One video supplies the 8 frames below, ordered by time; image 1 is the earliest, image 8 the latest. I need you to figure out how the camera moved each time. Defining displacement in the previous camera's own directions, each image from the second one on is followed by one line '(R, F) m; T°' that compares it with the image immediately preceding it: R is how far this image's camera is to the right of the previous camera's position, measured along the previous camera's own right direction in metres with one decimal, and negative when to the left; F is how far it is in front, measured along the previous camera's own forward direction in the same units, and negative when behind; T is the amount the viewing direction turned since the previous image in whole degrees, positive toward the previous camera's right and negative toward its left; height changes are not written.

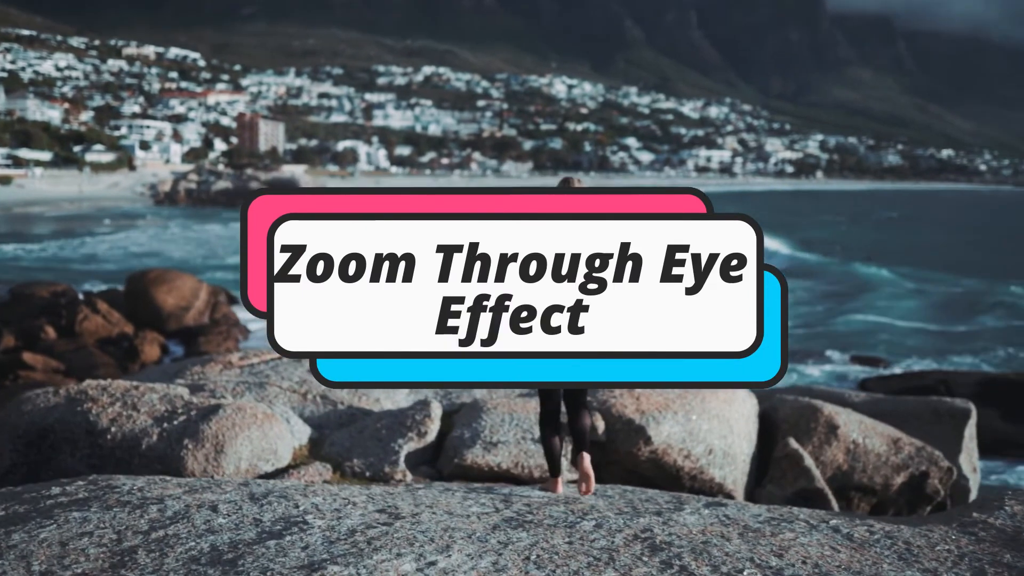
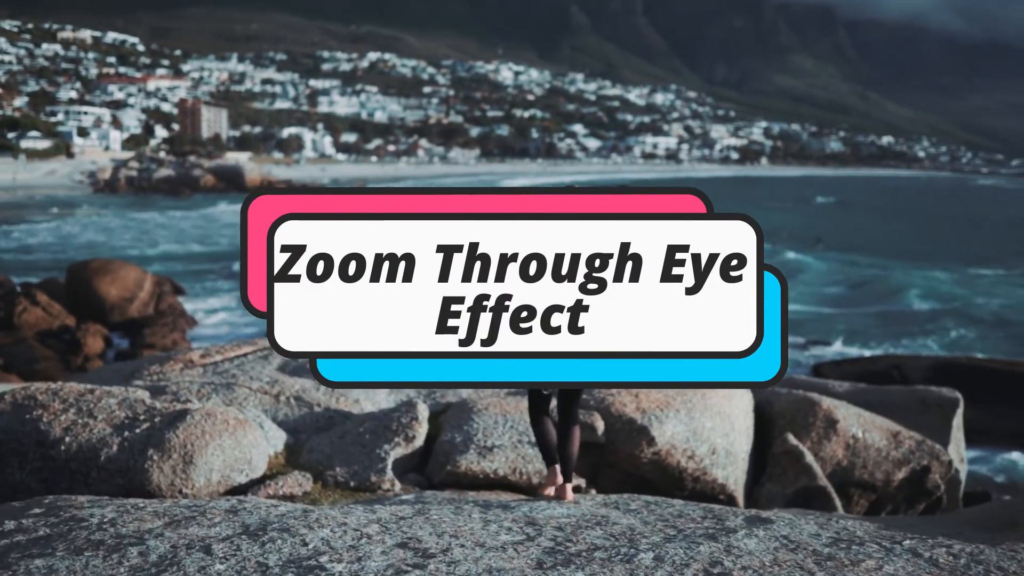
(-0.2, +0.4) m; +3°
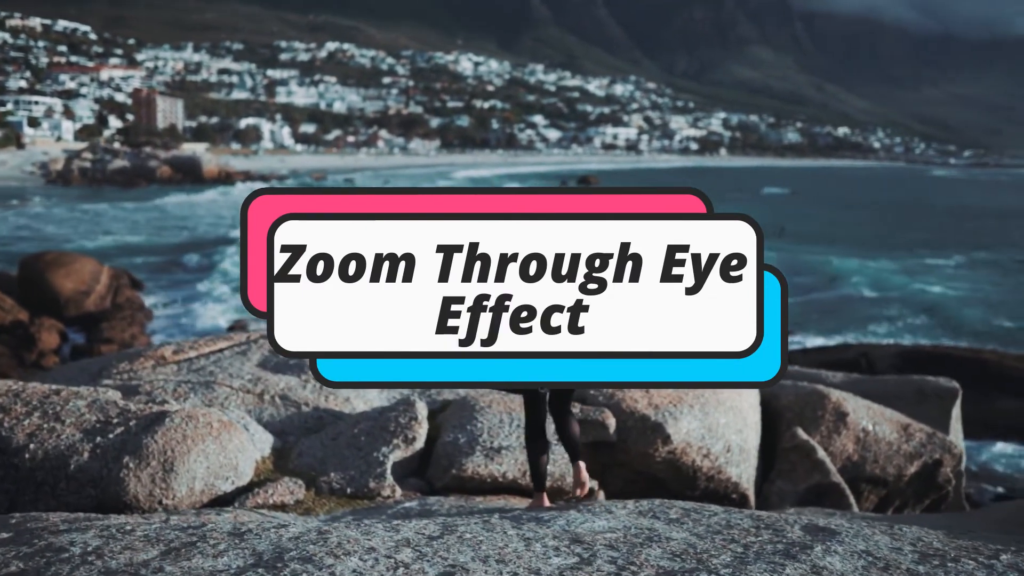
(-0.2, +0.4) m; +2°
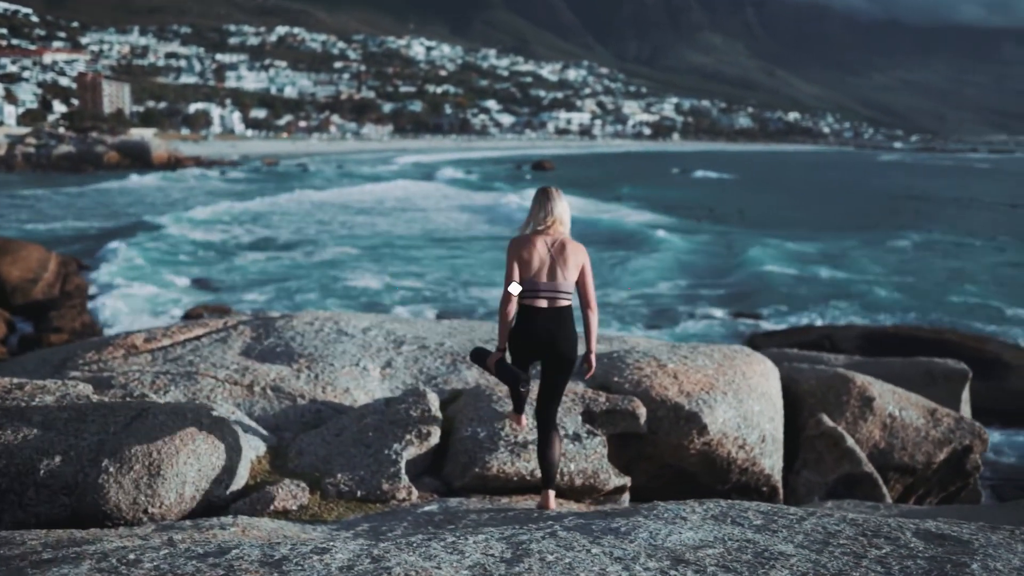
(-0.3, +0.5) m; +3°
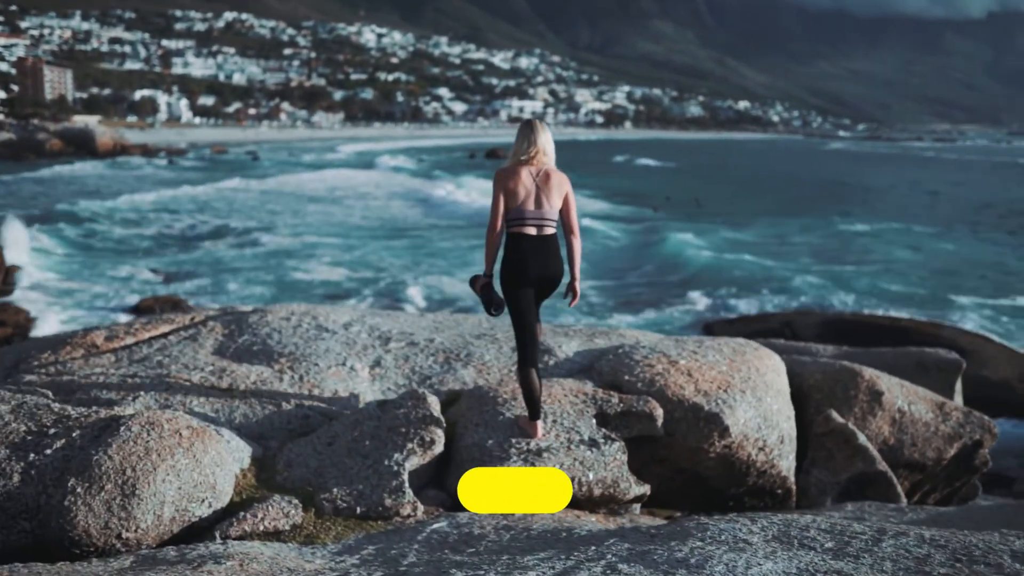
(-0.2, +0.4) m; +3°
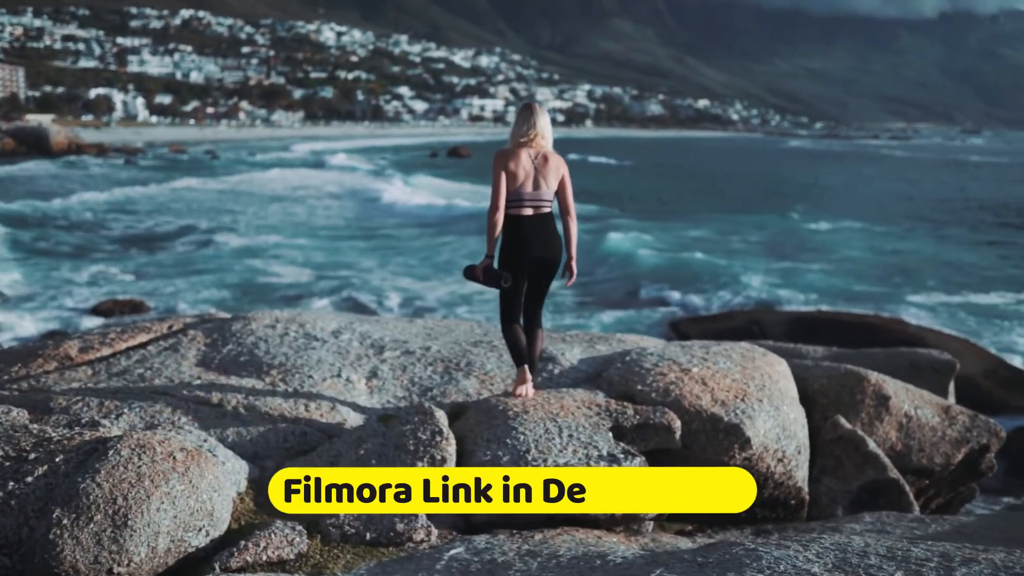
(-0.2, +0.2) m; +2°
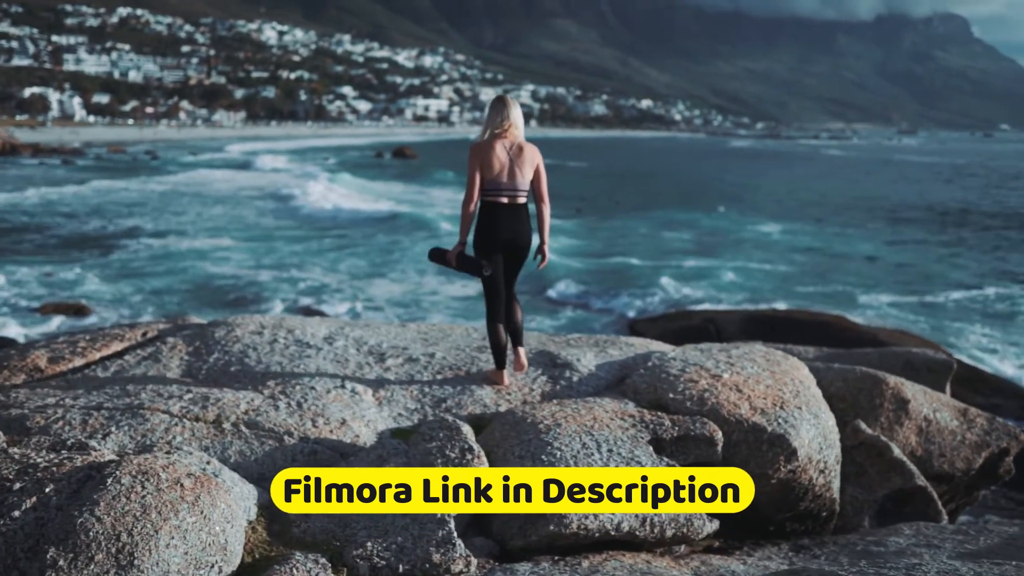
(-0.3, +0.3) m; +3°
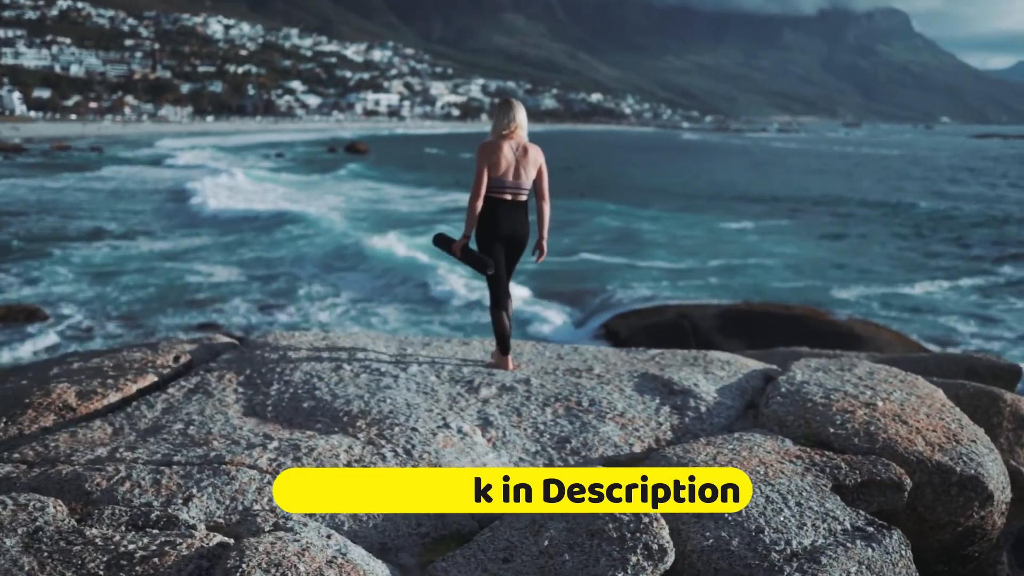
(-0.6, +0.6) m; +3°
